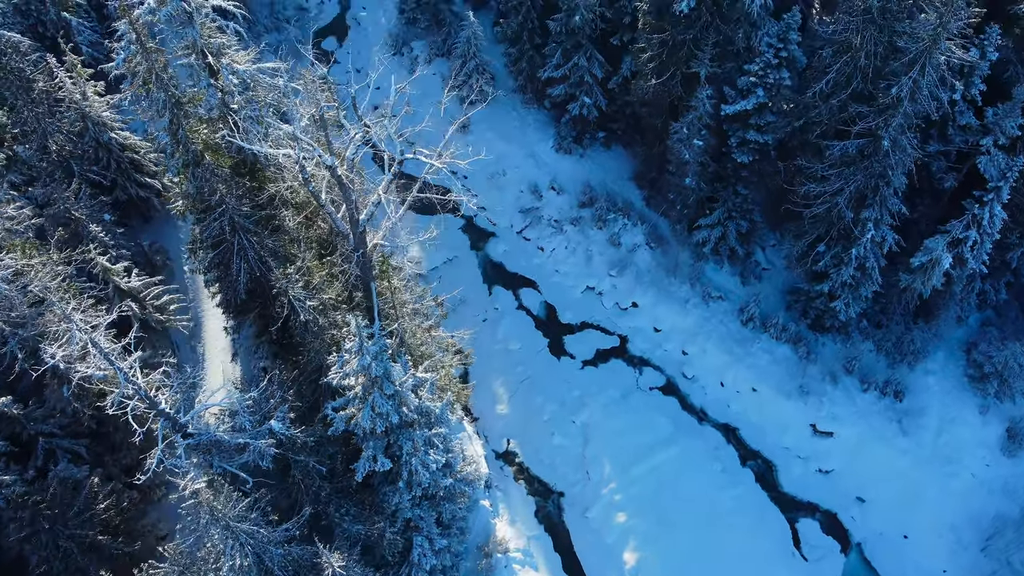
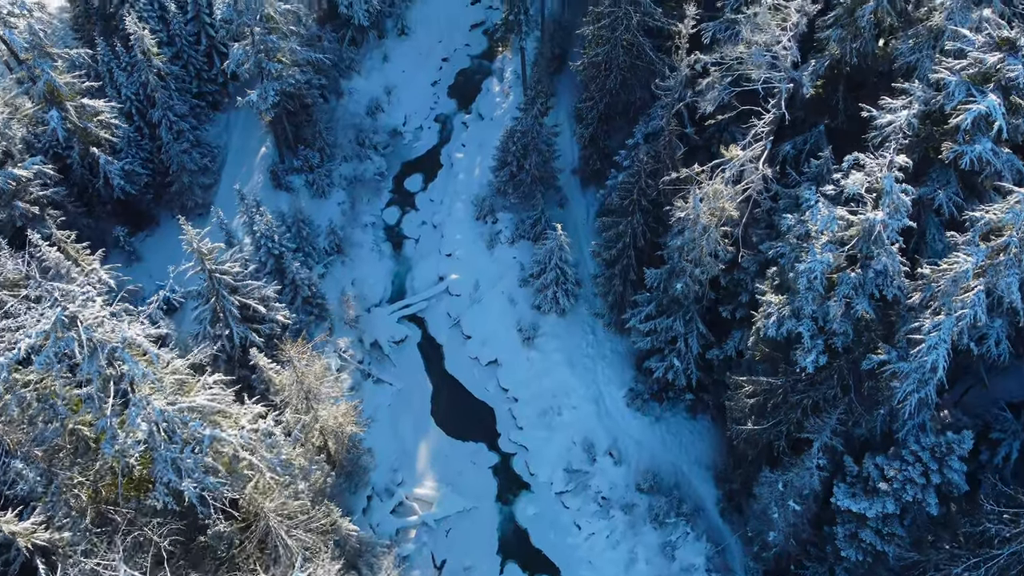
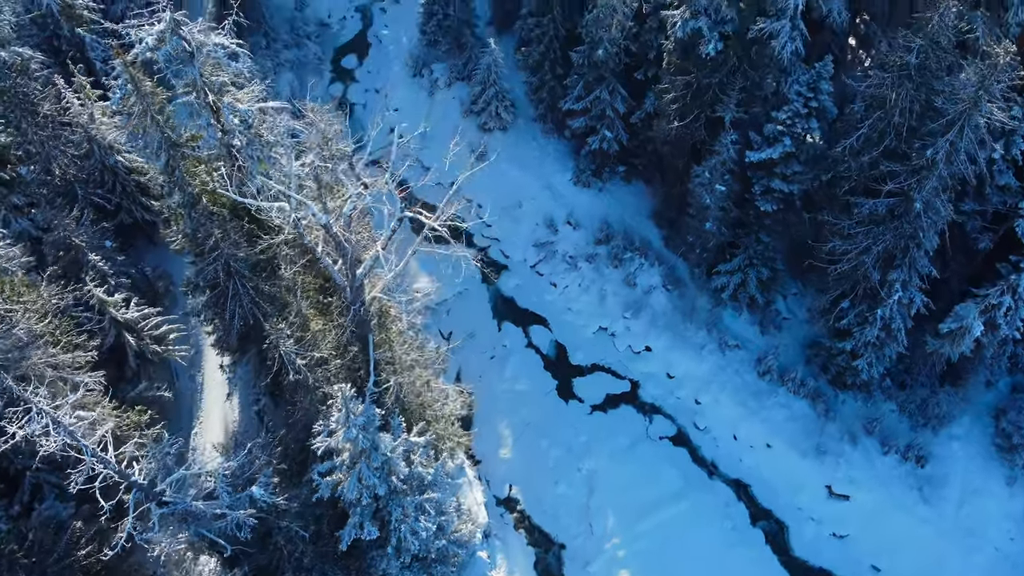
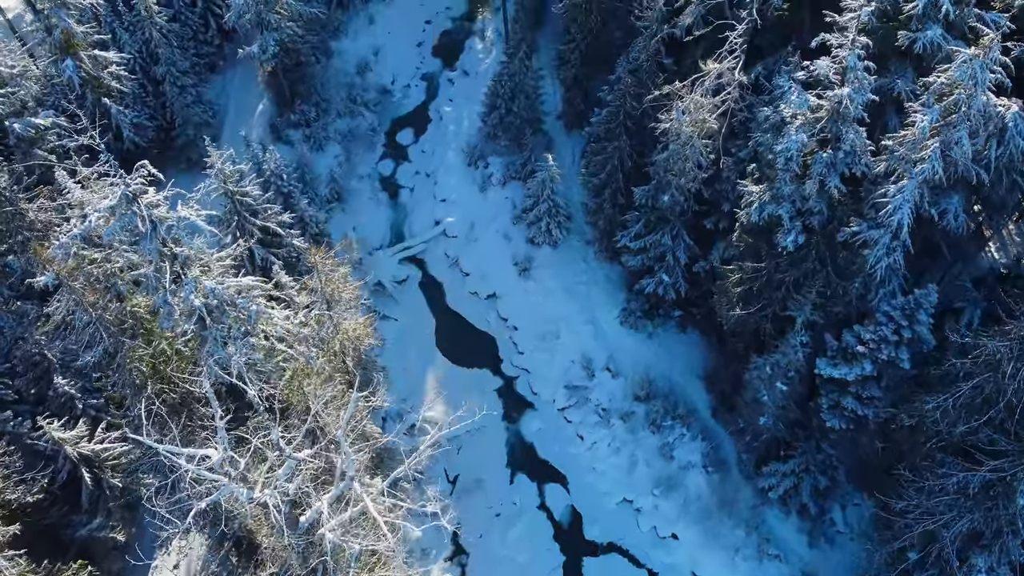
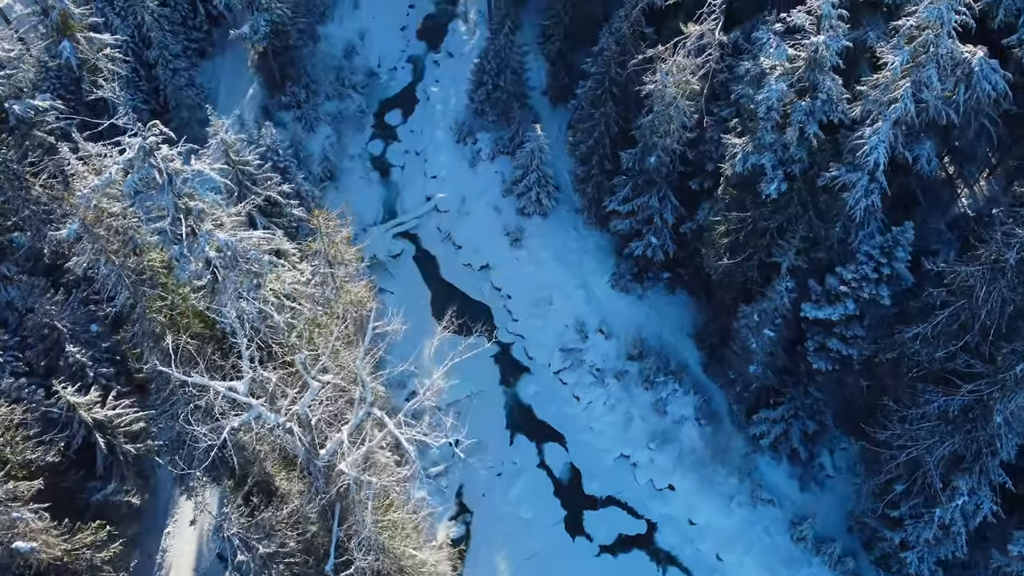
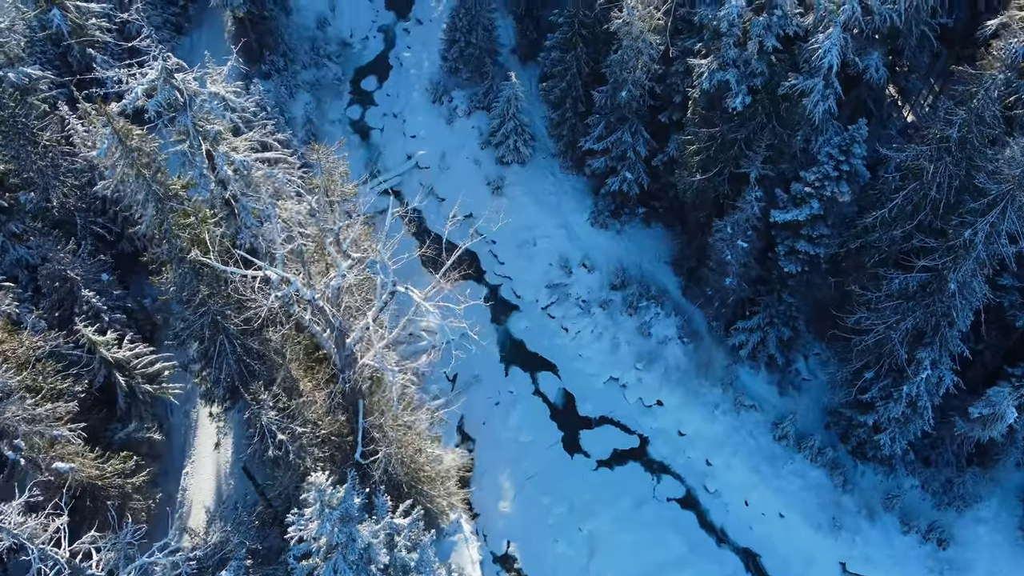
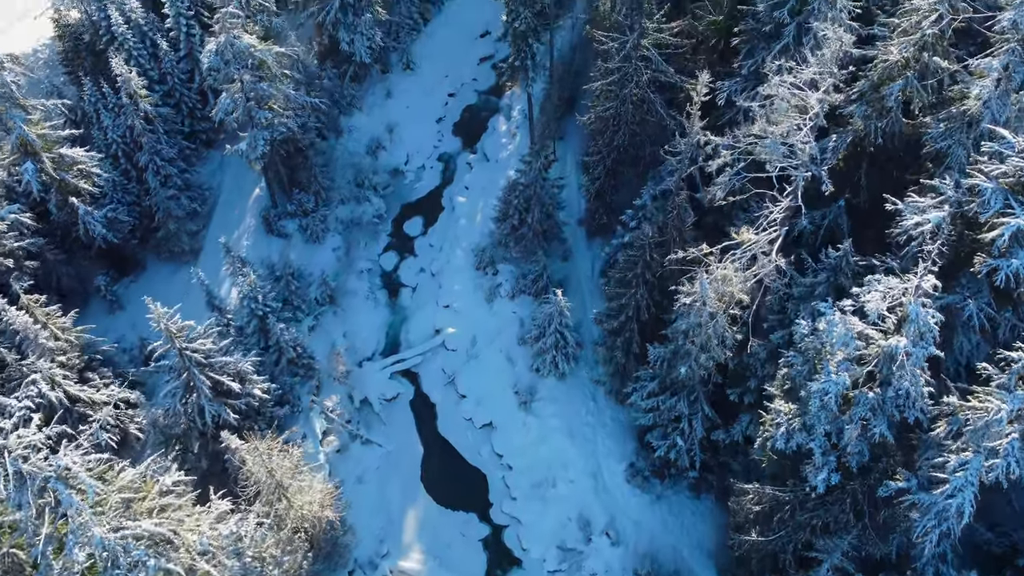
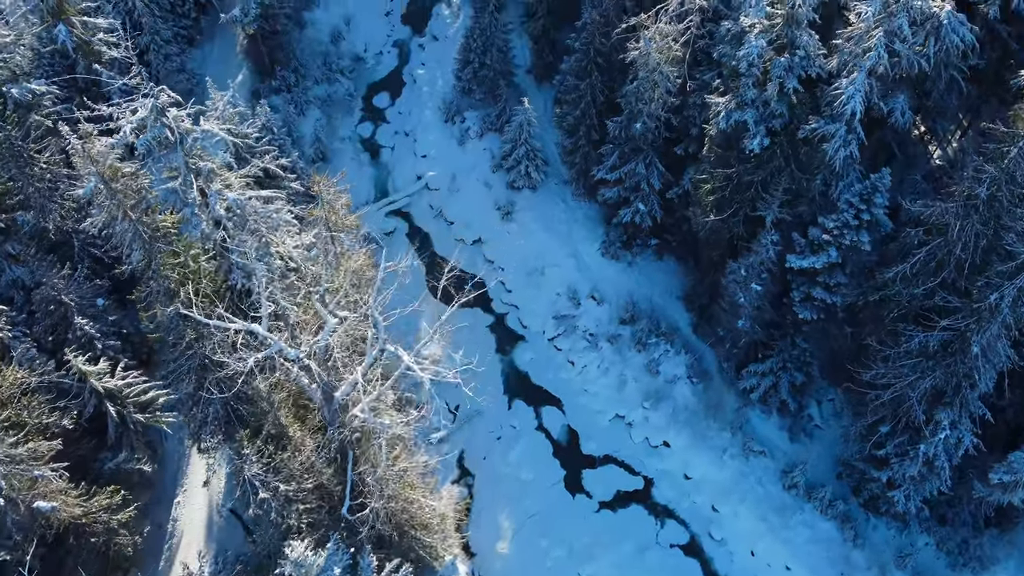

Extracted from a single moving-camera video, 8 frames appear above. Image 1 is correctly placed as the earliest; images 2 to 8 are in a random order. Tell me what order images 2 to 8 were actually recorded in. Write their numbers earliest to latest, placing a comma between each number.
3, 6, 8, 5, 4, 2, 7
